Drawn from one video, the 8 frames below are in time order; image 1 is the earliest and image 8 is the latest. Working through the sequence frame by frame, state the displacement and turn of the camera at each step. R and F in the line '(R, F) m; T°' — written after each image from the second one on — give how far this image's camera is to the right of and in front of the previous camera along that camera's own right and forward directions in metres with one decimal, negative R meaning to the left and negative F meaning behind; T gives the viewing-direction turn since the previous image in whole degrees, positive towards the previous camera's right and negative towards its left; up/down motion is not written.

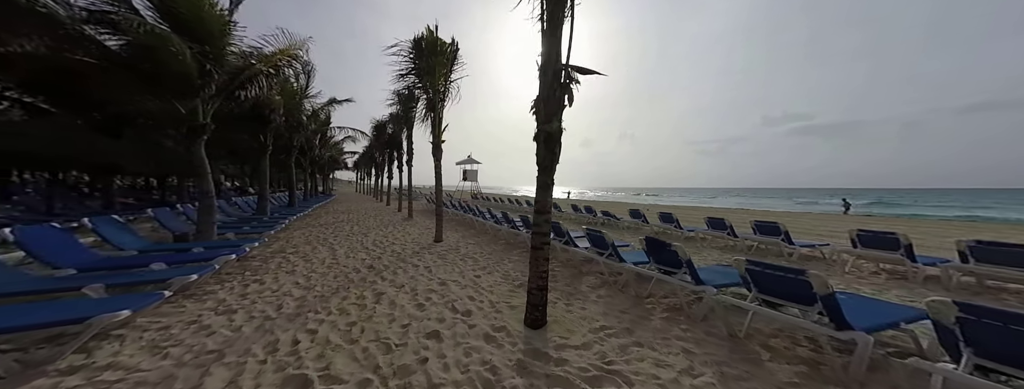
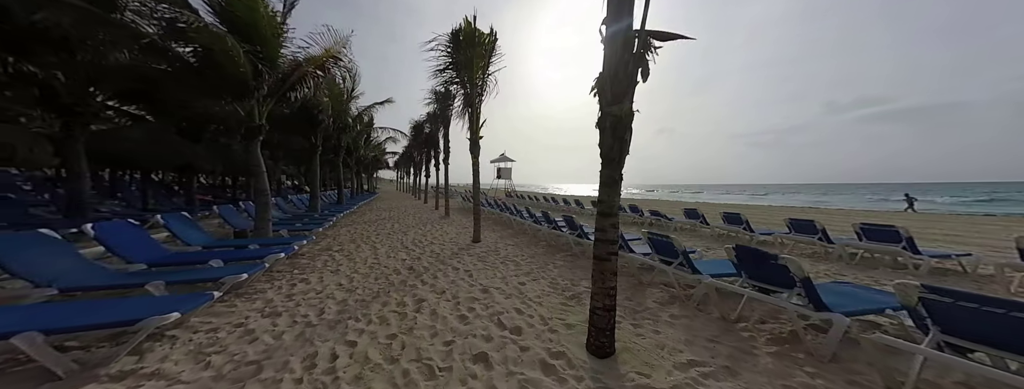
(-0.2, +0.4) m; -7°
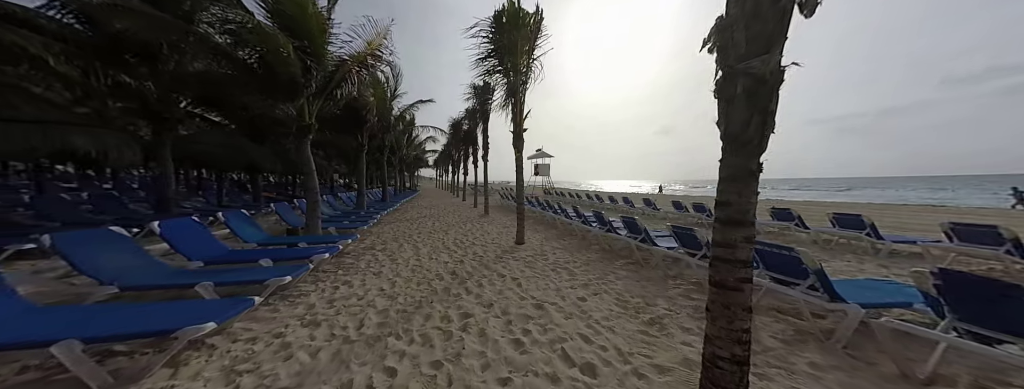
(-0.3, +0.5) m; -8°
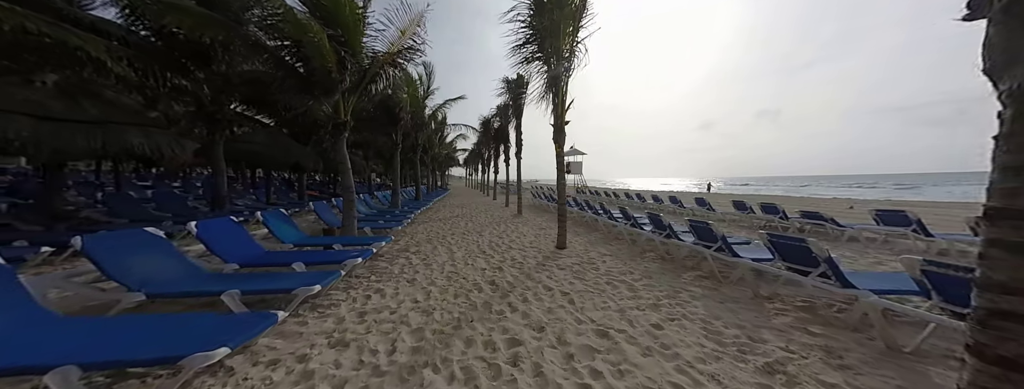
(-0.3, +0.5) m; -6°
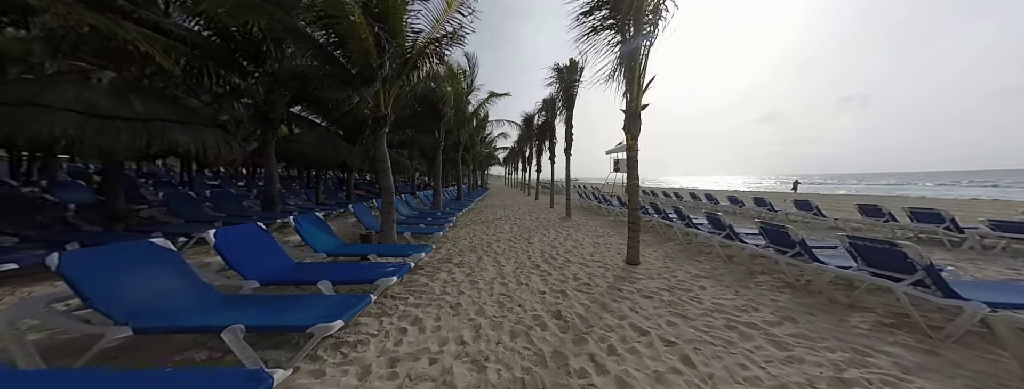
(-0.4, +0.9) m; -8°
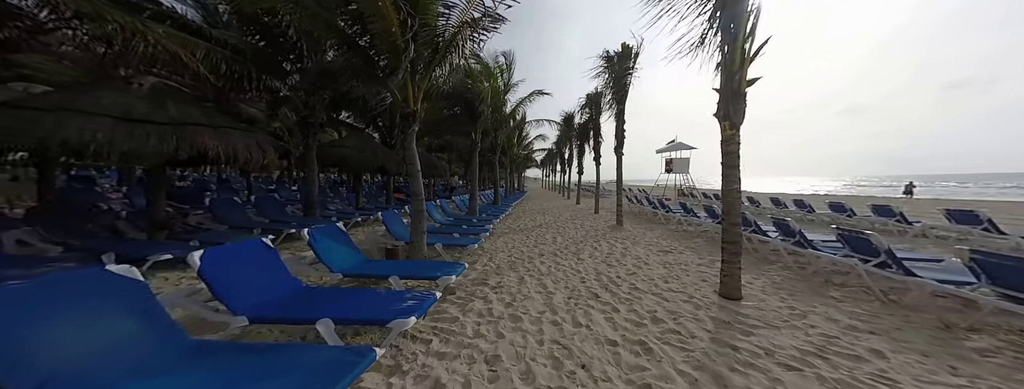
(-0.2, +0.9) m; -8°
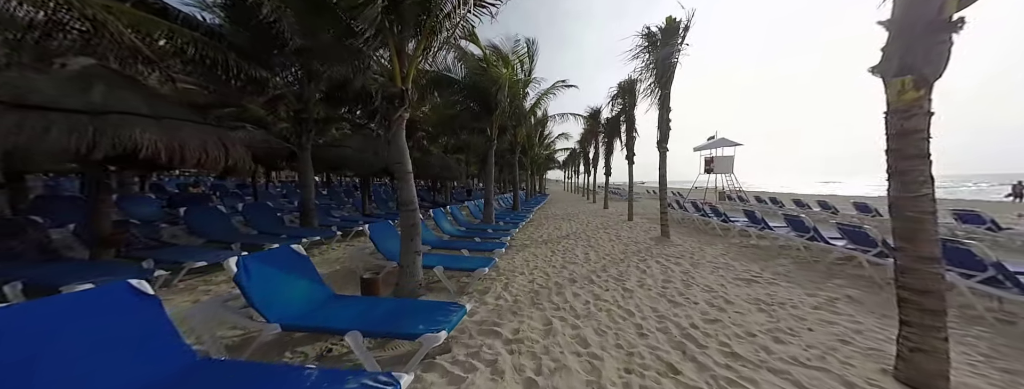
(0.0, +1.2) m; -5°
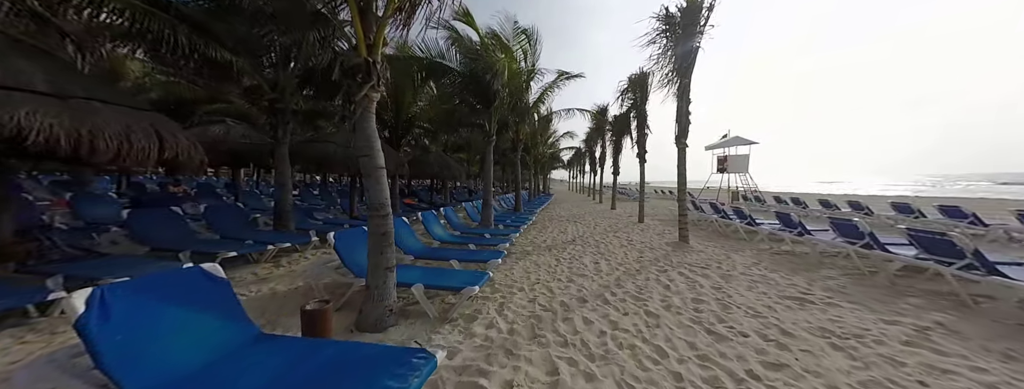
(+0.1, +0.7) m; -1°
